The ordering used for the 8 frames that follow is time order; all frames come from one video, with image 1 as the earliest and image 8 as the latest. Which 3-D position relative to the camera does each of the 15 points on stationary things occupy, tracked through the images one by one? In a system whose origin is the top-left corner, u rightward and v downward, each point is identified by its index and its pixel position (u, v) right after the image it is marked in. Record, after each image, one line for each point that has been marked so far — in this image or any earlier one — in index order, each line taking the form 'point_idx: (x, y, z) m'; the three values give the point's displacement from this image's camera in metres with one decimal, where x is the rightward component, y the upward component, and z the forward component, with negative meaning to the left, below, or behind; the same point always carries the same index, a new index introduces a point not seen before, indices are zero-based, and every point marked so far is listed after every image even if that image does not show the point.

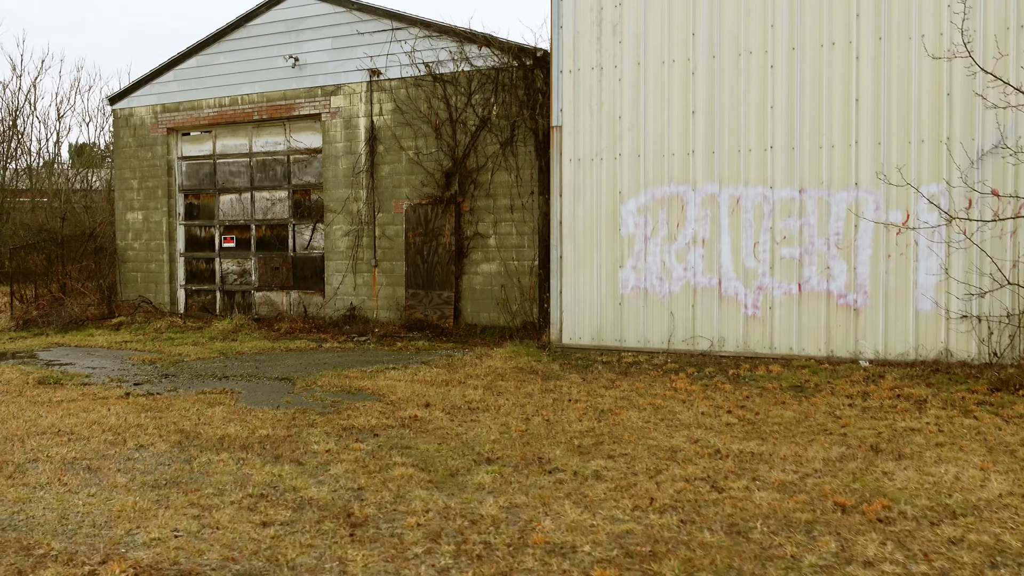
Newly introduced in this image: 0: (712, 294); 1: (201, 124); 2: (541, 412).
0: (+2.0, -0.1, +7.8) m
1: (-5.5, +2.9, +13.6) m
2: (+0.2, -0.9, +5.5) m
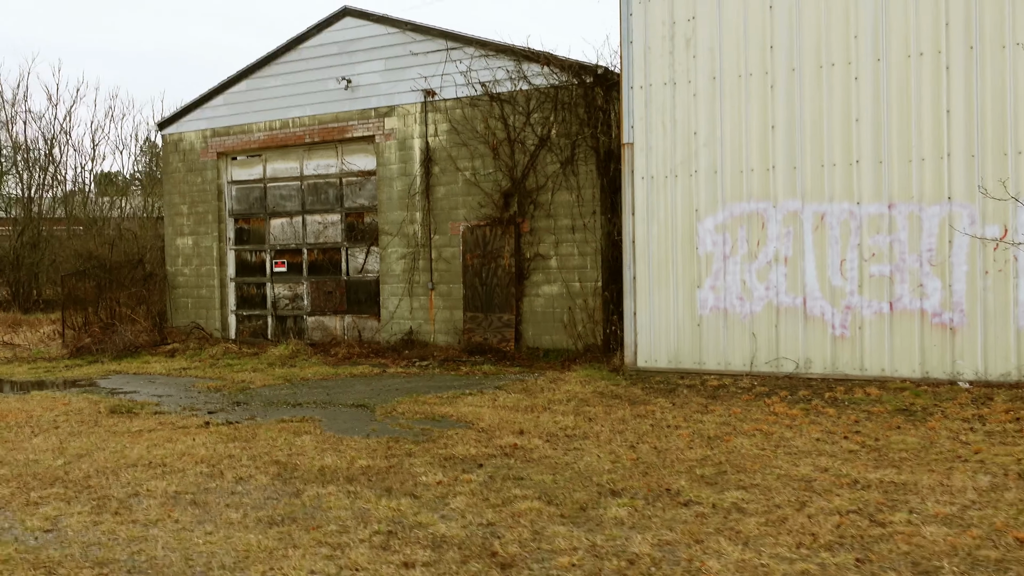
0: (+2.8, -0.3, +7.5) m
1: (-4.6, +2.5, +13.6) m
2: (+0.9, -1.0, +5.3) m
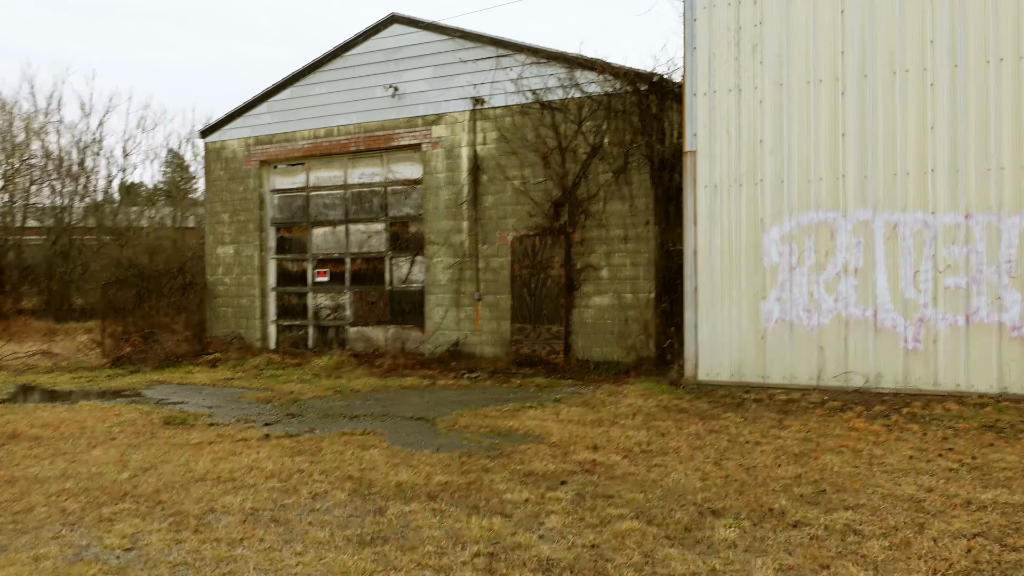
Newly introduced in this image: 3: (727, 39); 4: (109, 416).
0: (+3.3, -0.4, +7.3) m
1: (-3.9, +2.3, +13.6) m
2: (+1.4, -1.1, +5.0) m
3: (+2.2, +2.6, +8.0) m
4: (-3.5, -1.2, +6.8) m
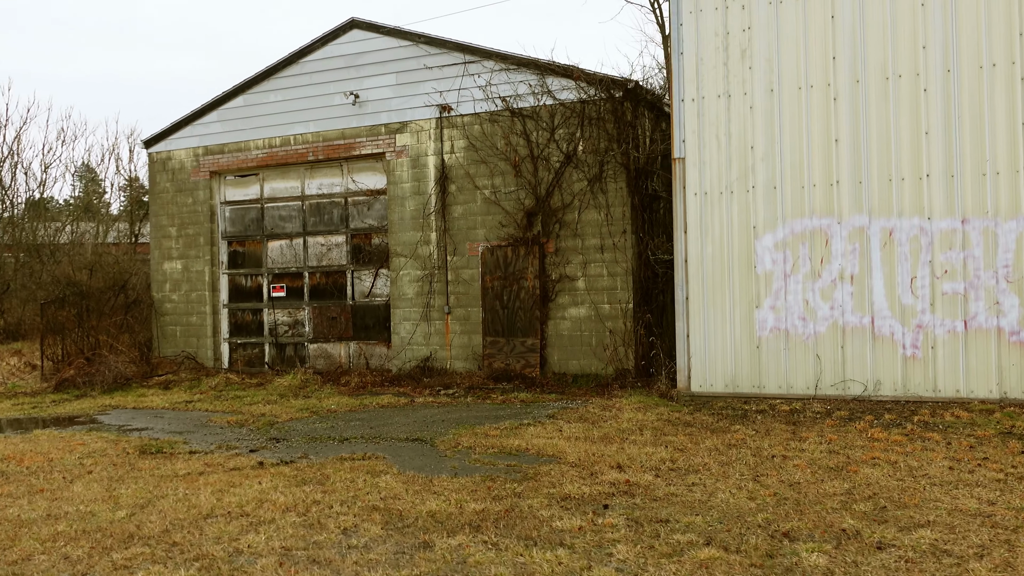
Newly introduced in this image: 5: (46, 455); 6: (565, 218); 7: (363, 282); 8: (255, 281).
0: (+3.3, -0.4, +7.2) m
1: (-4.5, +2.0, +13.0) m
2: (+1.6, -1.1, +4.8) m
3: (+2.1, +2.5, +7.9) m
4: (-3.4, -1.3, +6.1) m
5: (-3.5, -1.3, +5.9) m
6: (+0.7, +1.0, +10.6) m
7: (-2.4, +0.1, +12.1) m
8: (-4.4, +0.1, +13.1) m
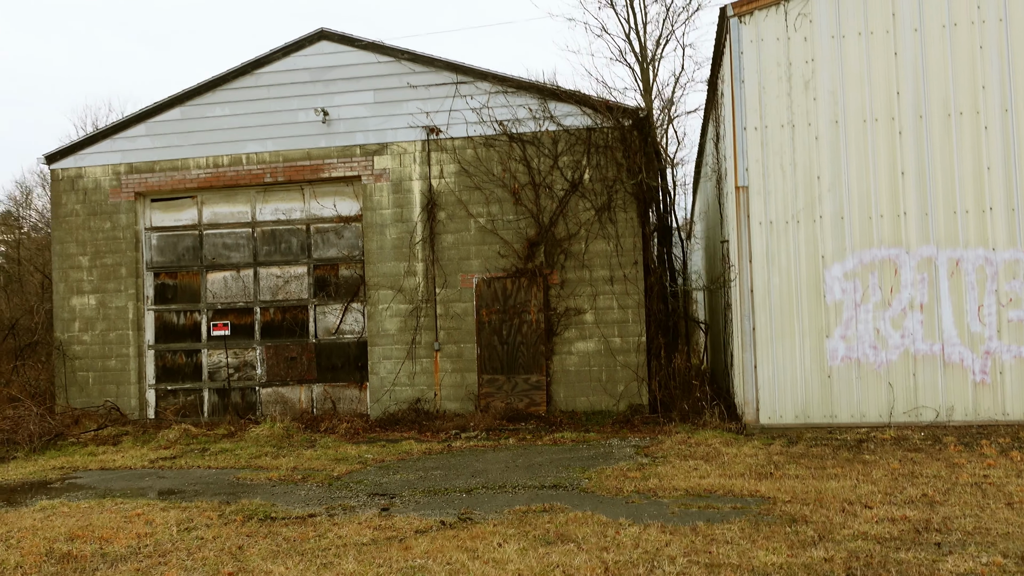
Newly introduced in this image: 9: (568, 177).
0: (+4.1, -0.7, +7.4) m
1: (-4.8, +1.5, +11.4) m
2: (+2.9, -1.3, +4.6) m
3: (+2.7, +2.2, +7.9) m
4: (-2.2, -1.4, +4.8) m
5: (-2.2, -1.4, +4.5) m
6: (+0.8, +0.5, +10.2) m
7: (-2.6, -0.4, +10.9) m
8: (-4.8, -0.4, +11.4) m
9: (+0.7, +1.5, +10.3) m
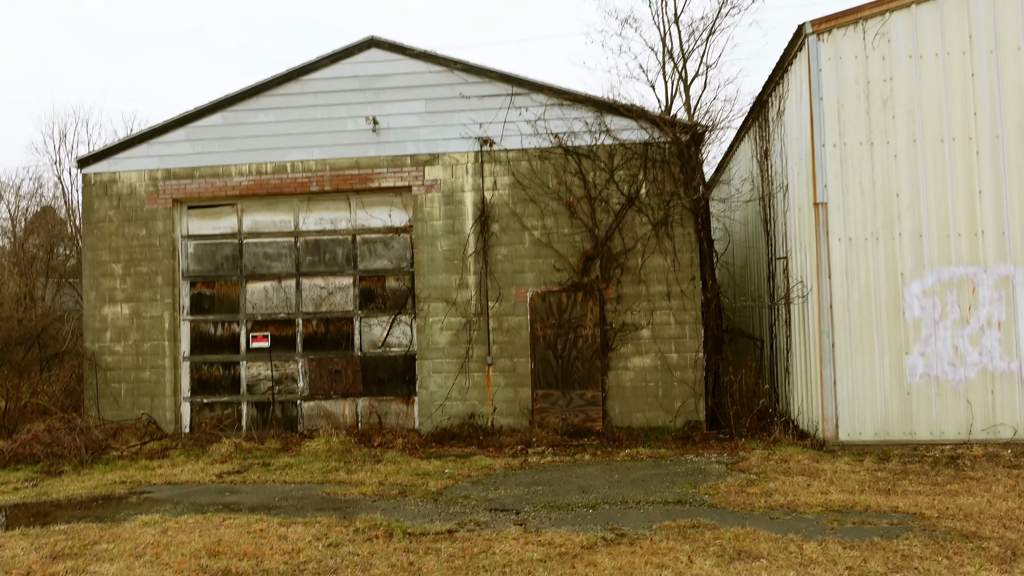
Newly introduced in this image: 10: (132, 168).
0: (+4.9, -0.9, +7.4) m
1: (-4.1, +1.3, +11.1) m
2: (+3.8, -1.4, +4.6) m
3: (+3.5, +2.0, +8.0) m
4: (-1.3, -1.5, +4.6) m
5: (-1.3, -1.4, +4.3) m
6: (+1.5, +0.3, +10.1) m
7: (-1.9, -0.6, +10.7) m
8: (-4.1, -0.6, +11.1) m
9: (+1.5, +1.3, +10.2) m
10: (-5.6, +1.7, +11.3) m
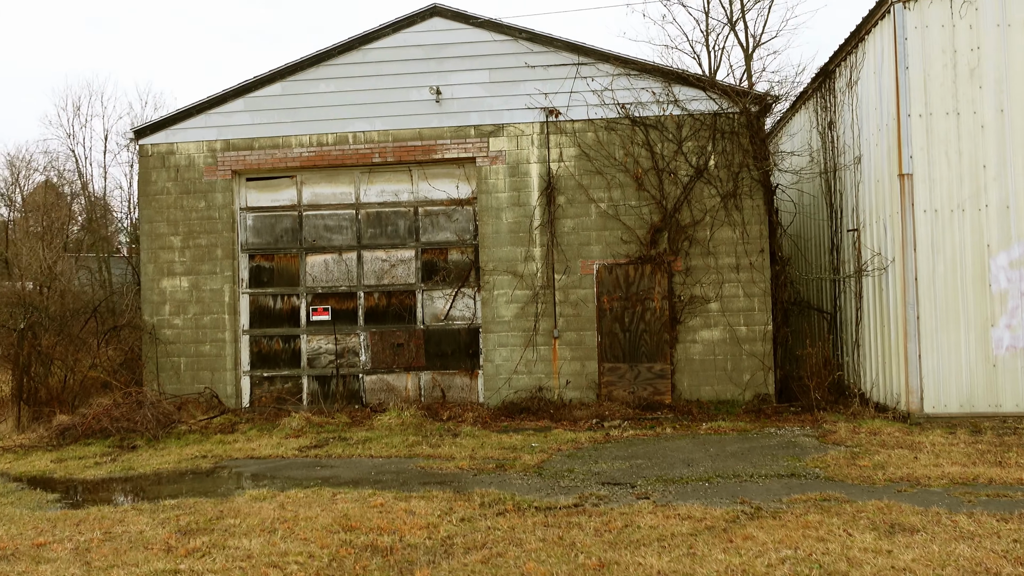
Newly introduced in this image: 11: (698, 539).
0: (+5.7, -0.6, +7.2) m
1: (-3.2, +1.7, +11.1) m
2: (+4.6, -1.2, +4.5) m
3: (+4.3, +2.3, +7.7) m
4: (-0.6, -1.3, +4.5) m
5: (-0.6, -1.3, +4.3) m
6: (+2.4, +0.7, +10.0) m
7: (-1.0, -0.2, +10.7) m
8: (-3.2, -0.2, +11.1) m
9: (+2.4, +1.6, +10.0) m
10: (-4.7, +2.1, +11.3) m
11: (+0.9, -1.2, +3.7) m
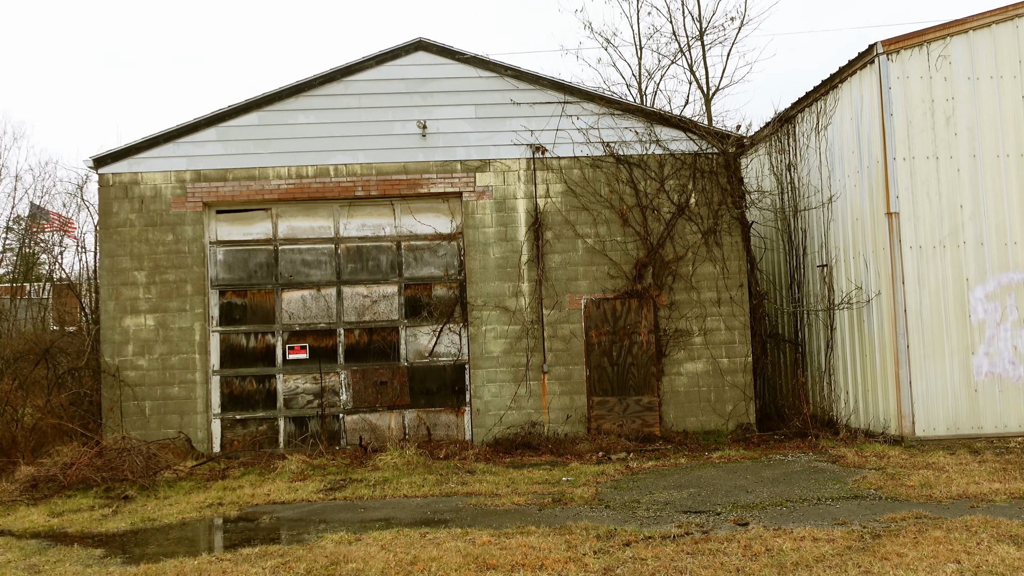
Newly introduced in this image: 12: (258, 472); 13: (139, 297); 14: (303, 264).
0: (+5.9, -0.9, +8.0) m
1: (-3.5, +1.2, +10.6) m
2: (+5.2, -1.3, +5.1) m
3: (+4.5, +1.9, +8.4) m
4: (+0.1, -1.5, +4.4) m
5: (+0.1, -1.4, +4.2) m
6: (+2.2, +0.2, +10.3) m
7: (-1.2, -0.7, +10.5) m
8: (-3.4, -0.7, +10.6) m
9: (+2.2, +1.2, +10.4) m
10: (-4.9, +1.6, +10.7) m
11: (+1.7, -1.3, +3.8) m
12: (-2.8, -2.0, +8.5) m
13: (-5.1, -0.1, +10.4) m
14: (-2.9, +0.3, +10.7) m
